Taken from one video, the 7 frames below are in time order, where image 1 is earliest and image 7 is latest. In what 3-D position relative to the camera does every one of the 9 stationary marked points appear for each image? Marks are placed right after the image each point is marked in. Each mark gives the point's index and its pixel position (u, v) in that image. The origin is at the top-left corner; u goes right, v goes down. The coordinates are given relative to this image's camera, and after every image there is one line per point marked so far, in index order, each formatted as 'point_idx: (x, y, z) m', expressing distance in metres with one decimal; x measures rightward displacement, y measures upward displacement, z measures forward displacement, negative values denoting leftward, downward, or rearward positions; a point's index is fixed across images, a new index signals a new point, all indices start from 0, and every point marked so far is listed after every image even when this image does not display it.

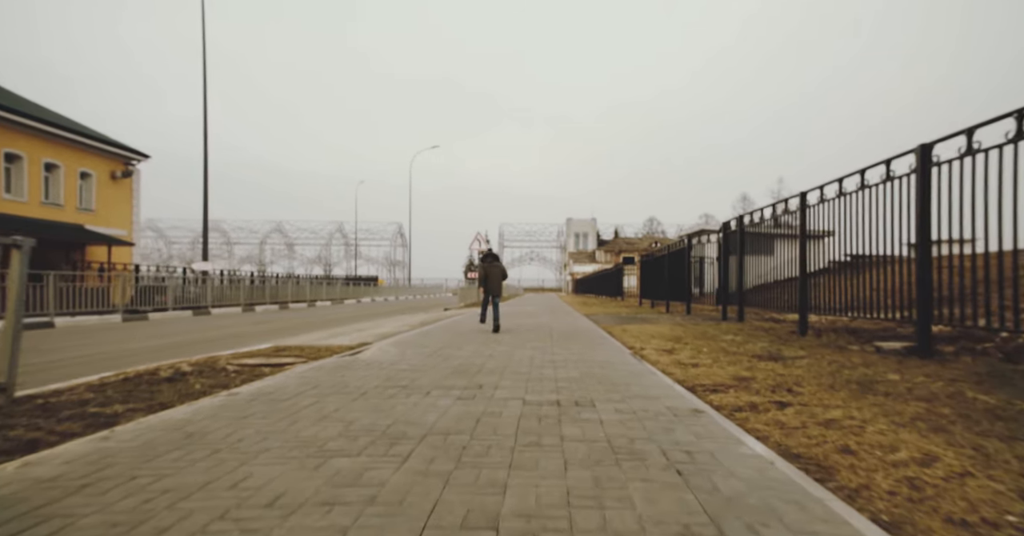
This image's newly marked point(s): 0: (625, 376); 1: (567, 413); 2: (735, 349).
0: (+1.3, -1.2, +5.9) m
1: (+0.4, -1.1, +4.0) m
2: (+3.6, -1.3, +8.4) m
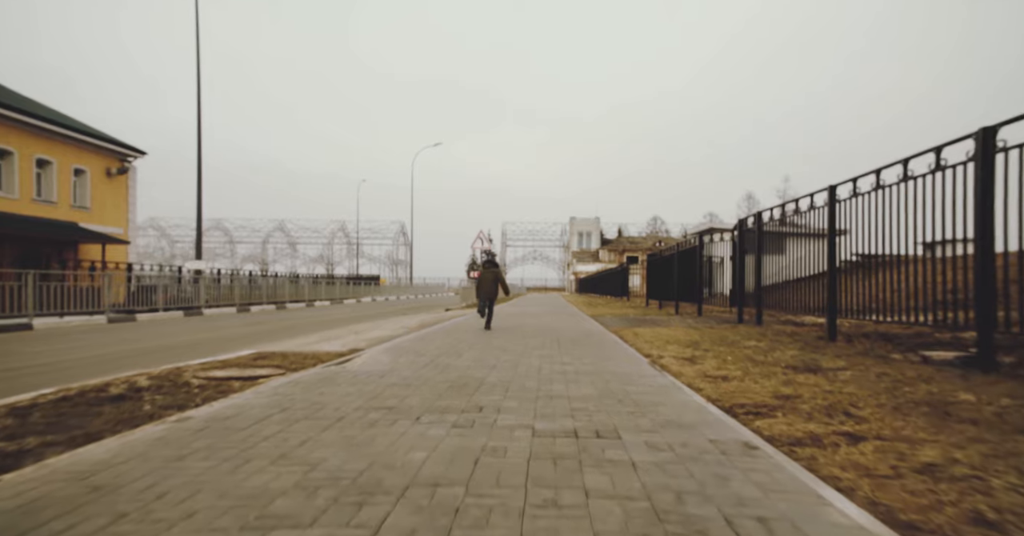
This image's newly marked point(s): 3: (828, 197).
0: (+1.3, -1.2, +5.1) m
1: (+0.5, -1.1, +3.2) m
2: (+3.6, -1.3, +7.6) m
3: (+5.7, +1.3, +9.6) m
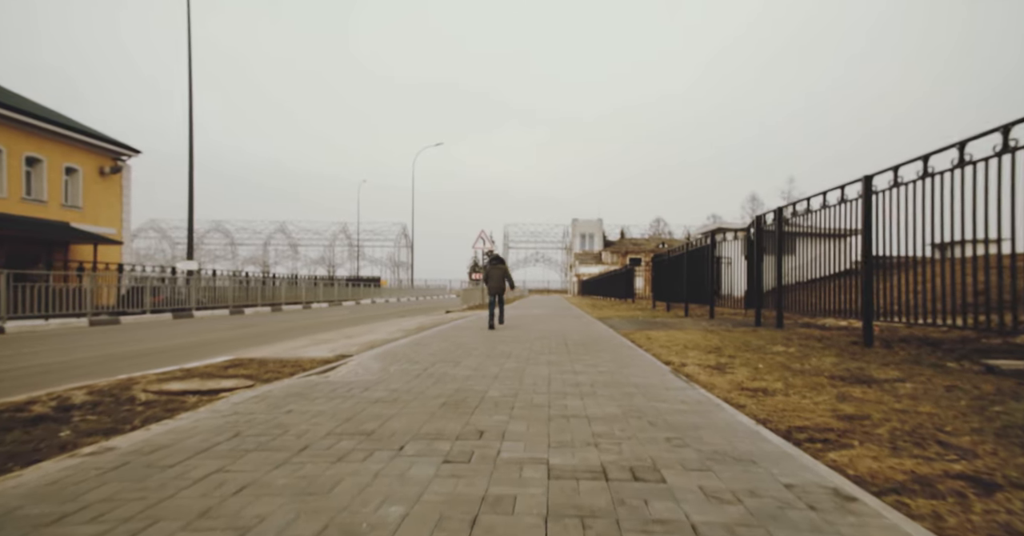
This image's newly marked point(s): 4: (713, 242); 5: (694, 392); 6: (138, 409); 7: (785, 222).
0: (+1.4, -1.2, +4.3) m
1: (+0.5, -1.0, +2.3) m
2: (+3.7, -1.3, +6.7) m
3: (+5.8, +1.3, +8.7) m
4: (+7.0, +0.9, +18.4) m
5: (+1.8, -1.2, +5.2) m
6: (-3.0, -1.1, +4.2) m
7: (+6.8, +1.2, +13.1) m
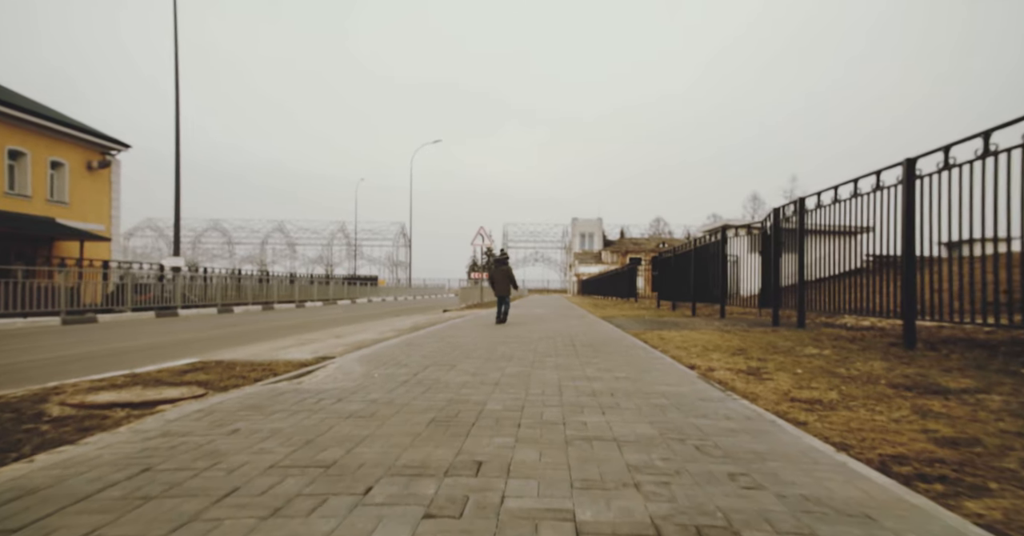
0: (+1.4, -1.0, +3.4) m
1: (+0.5, -0.9, +1.4) m
2: (+3.7, -1.1, +5.8) m
3: (+5.8, +1.5, +7.8) m
4: (+7.1, +1.0, +17.5) m
5: (+1.8, -1.1, +4.3) m
6: (-3.0, -1.0, +3.3) m
7: (+6.8, +1.3, +12.2) m
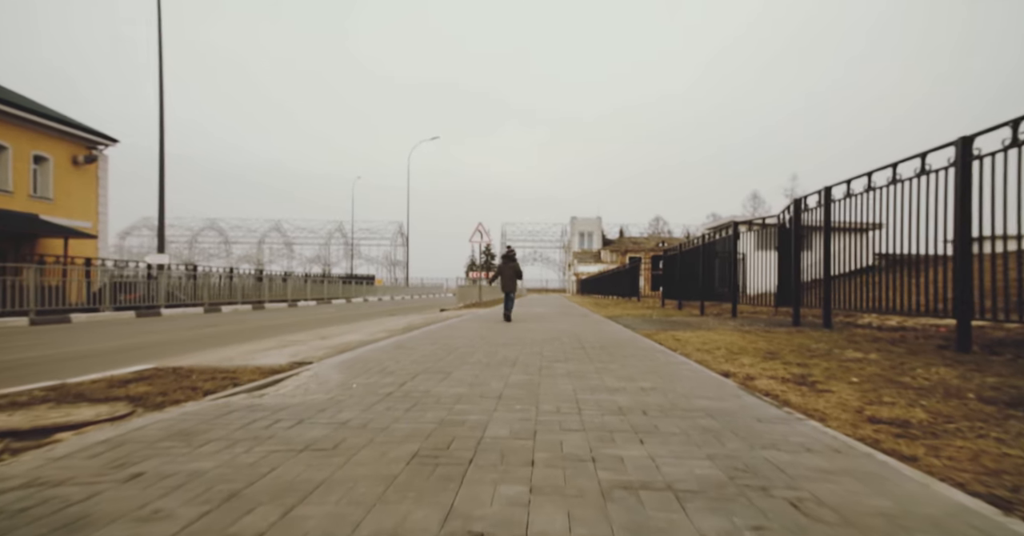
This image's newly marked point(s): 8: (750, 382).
0: (+1.5, -0.9, +2.4) m
1: (+0.6, -0.8, +0.5) m
2: (+3.8, -1.0, +4.9) m
3: (+5.8, +1.6, +6.9) m
4: (+7.1, +1.1, +16.6) m
5: (+1.9, -1.0, +3.4) m
6: (-2.9, -0.9, +2.4) m
7: (+6.8, +1.4, +11.3) m
8: (+2.4, -1.1, +5.2) m
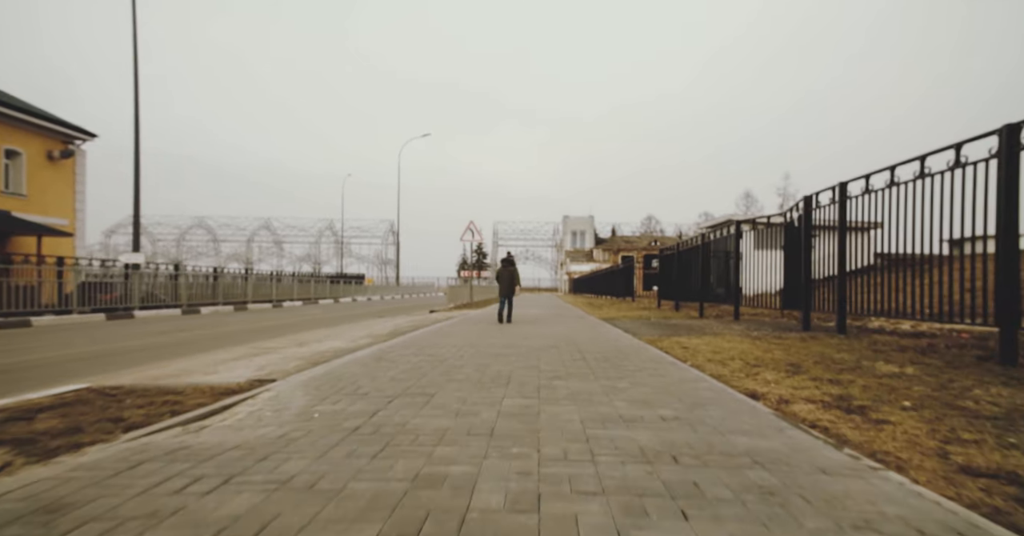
0: (+1.5, -1.0, +1.7) m
1: (+0.6, -0.9, -0.3) m
2: (+3.7, -1.1, +4.2) m
3: (+5.8, +1.5, +6.2) m
4: (+6.8, +1.1, +15.9) m
5: (+1.9, -1.1, +2.6) m
6: (-2.9, -1.0, +1.5) m
7: (+6.7, +1.3, +10.6) m
8: (+2.3, -1.2, +4.5) m
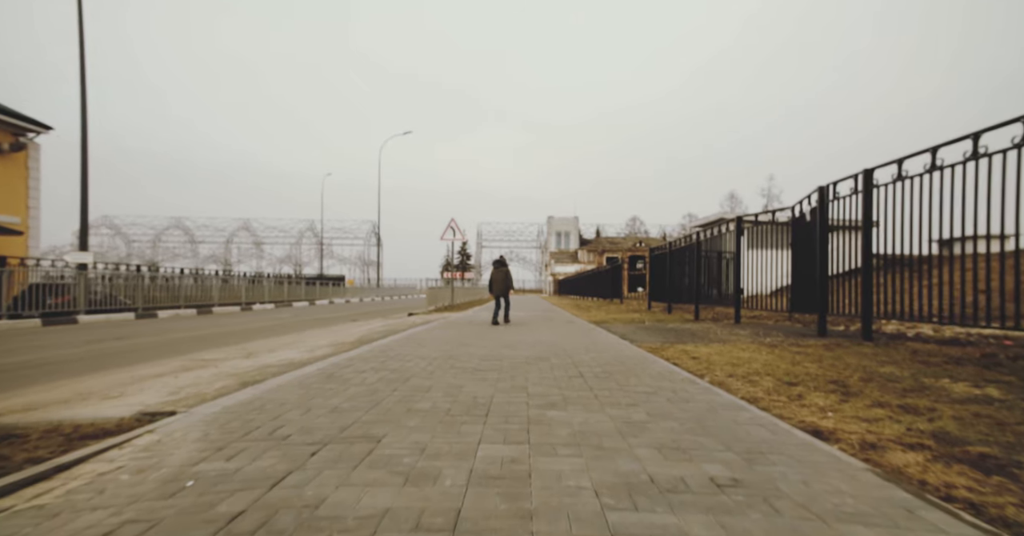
0: (+1.4, -0.9, +0.4) m
1: (+0.6, -0.8, -1.6) m
2: (+3.6, -1.0, +3.0) m
3: (+5.6, +1.6, +5.0) m
4: (+6.4, +1.1, +14.8) m
5: (+1.8, -1.0, +1.3) m
6: (-3.0, -0.9, +0.1) m
7: (+6.4, +1.4, +9.4) m
8: (+2.2, -1.1, +3.2) m
